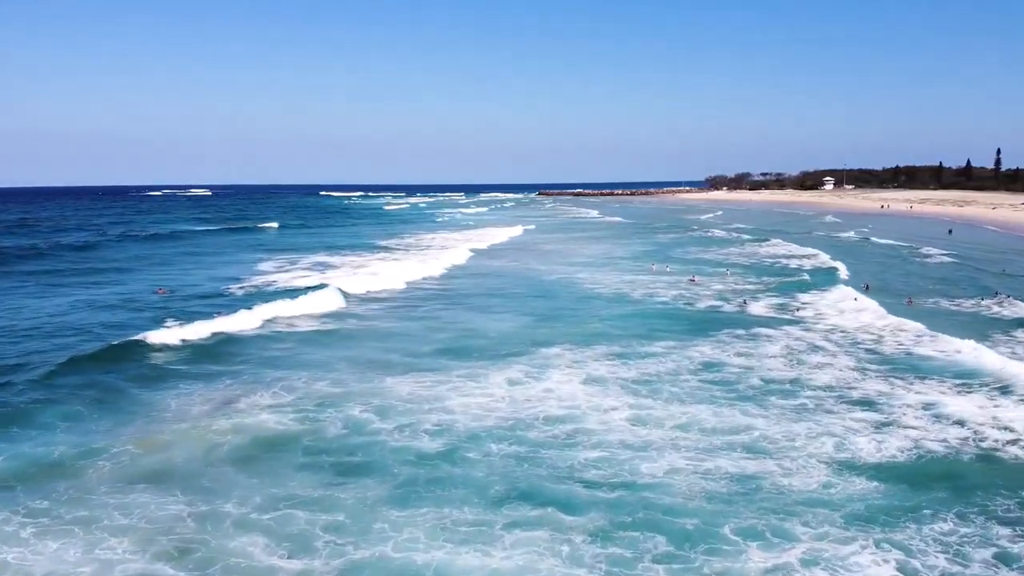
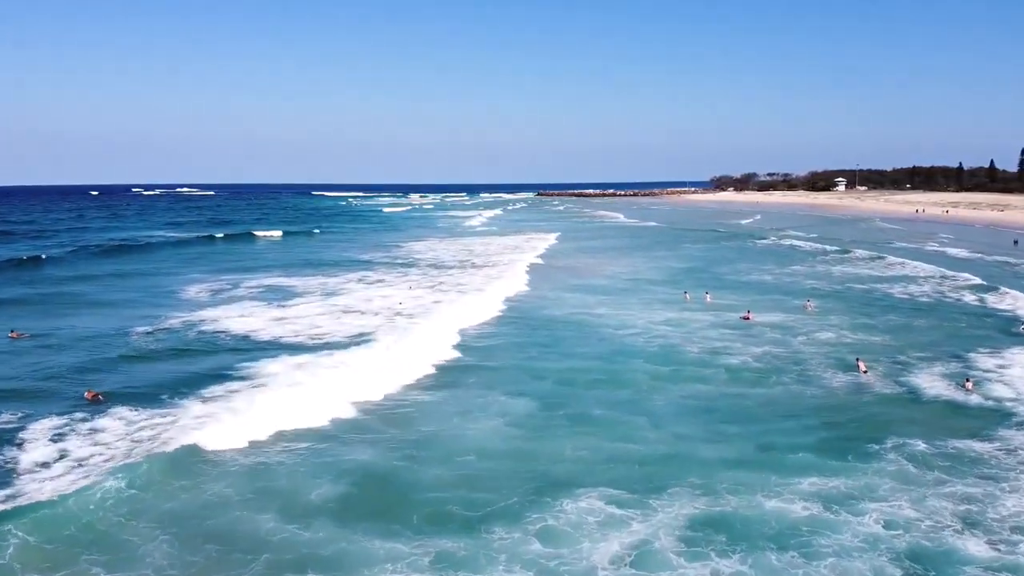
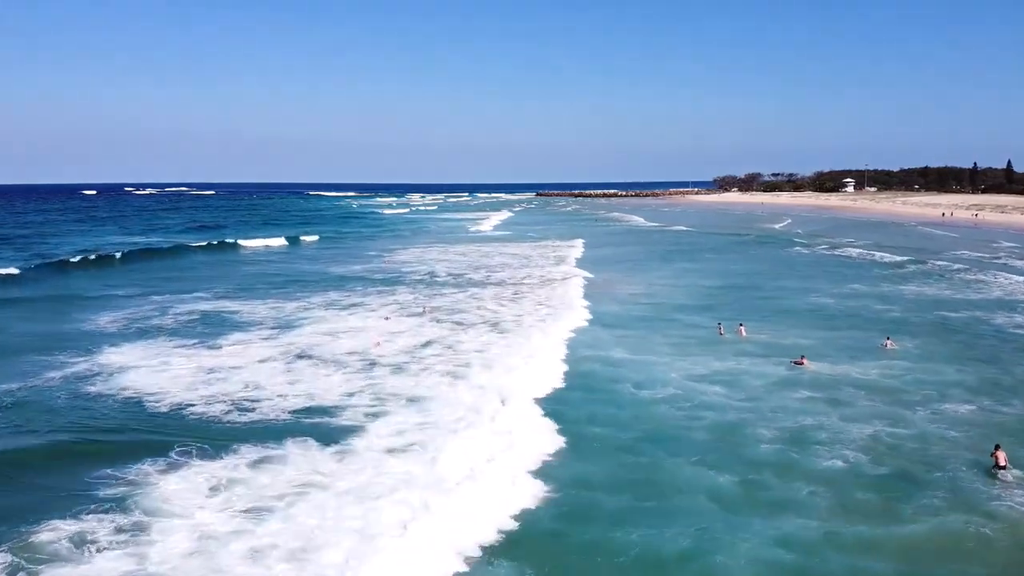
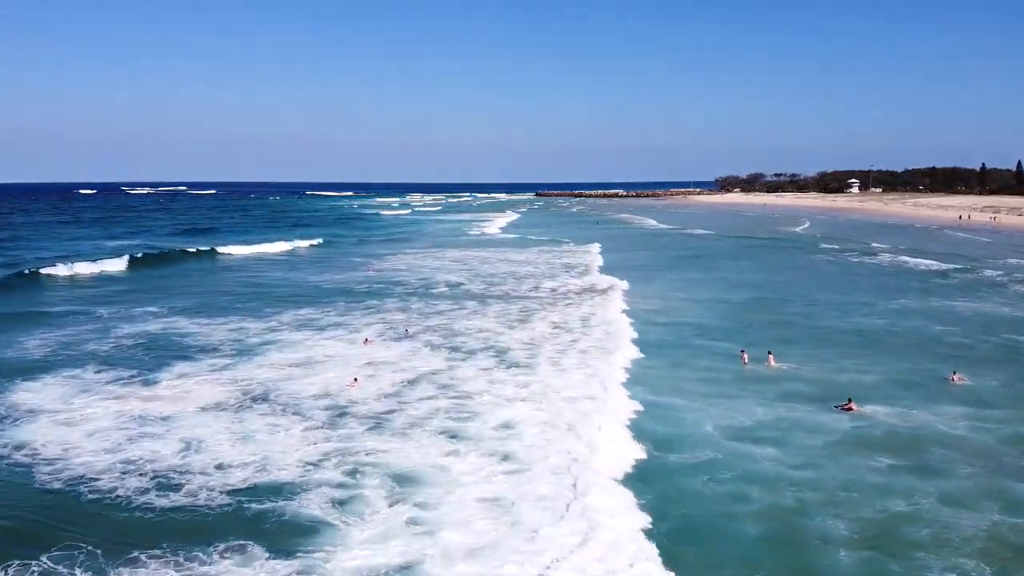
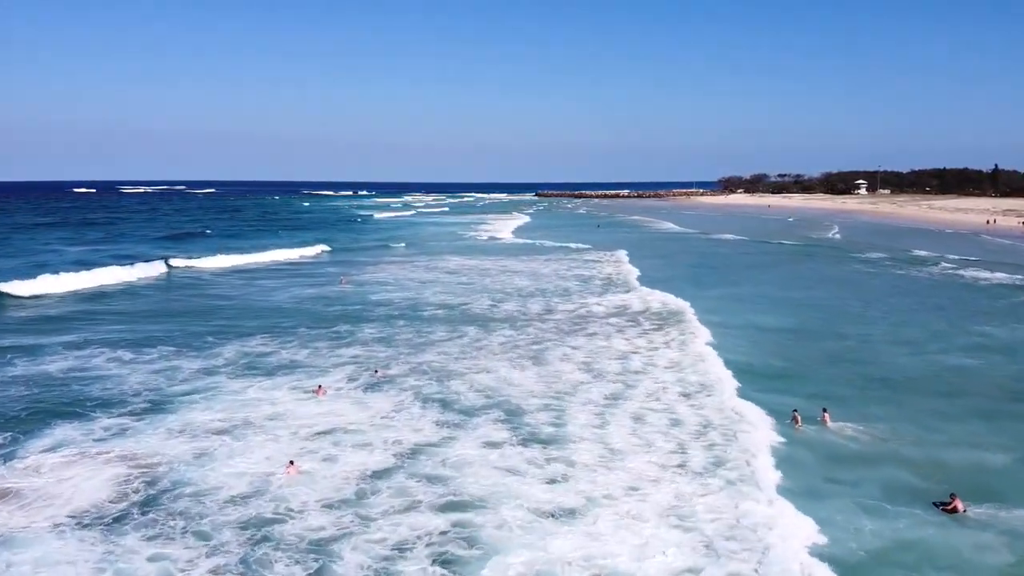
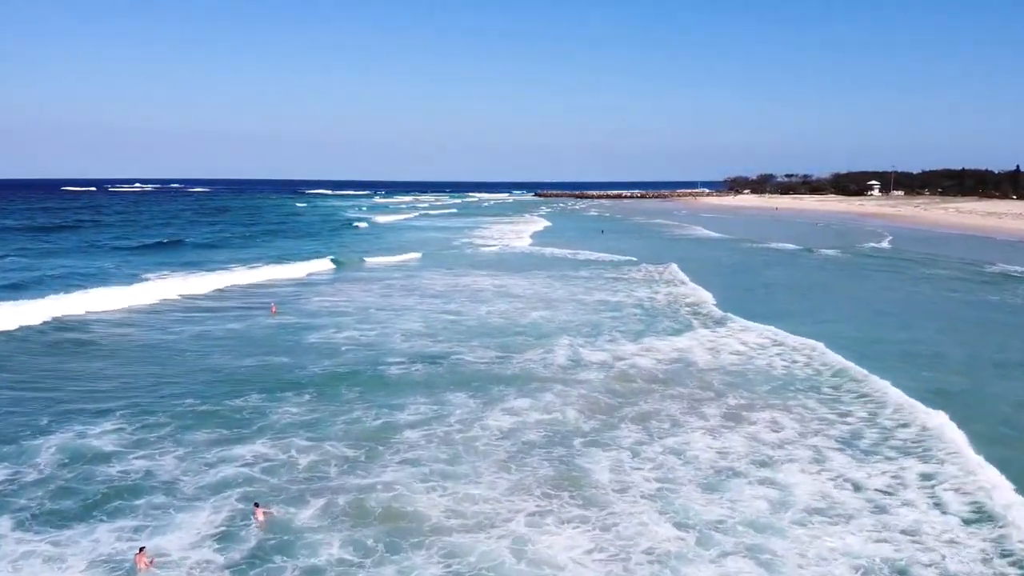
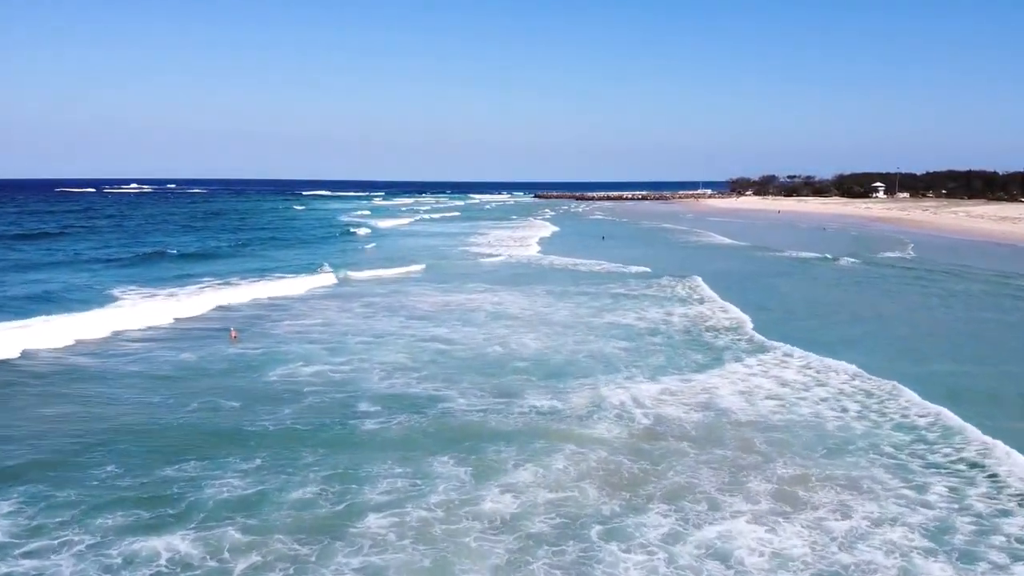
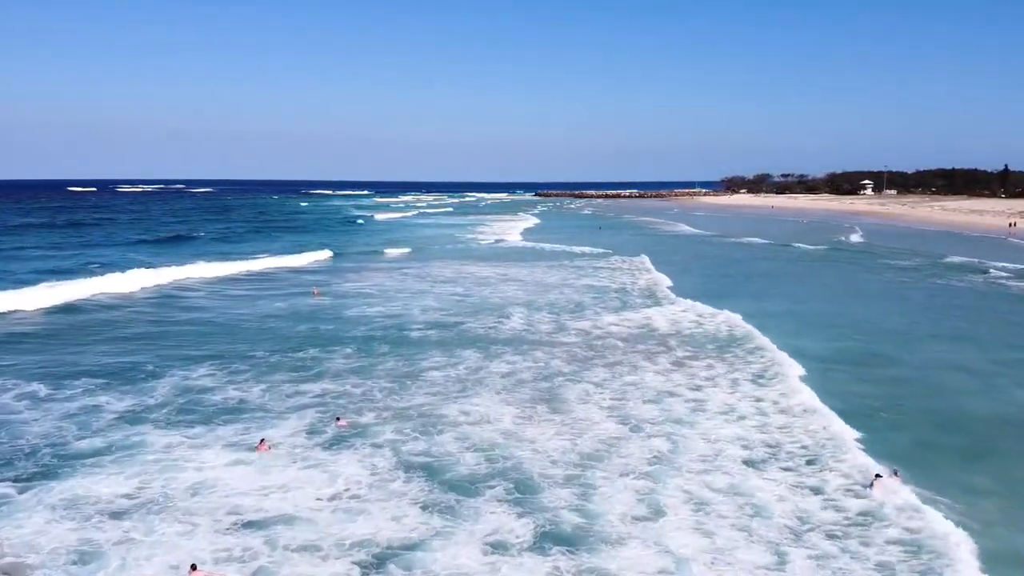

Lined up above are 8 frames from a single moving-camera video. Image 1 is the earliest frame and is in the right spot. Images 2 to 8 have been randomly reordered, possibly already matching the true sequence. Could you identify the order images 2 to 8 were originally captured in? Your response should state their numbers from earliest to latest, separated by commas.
2, 3, 4, 5, 8, 6, 7
